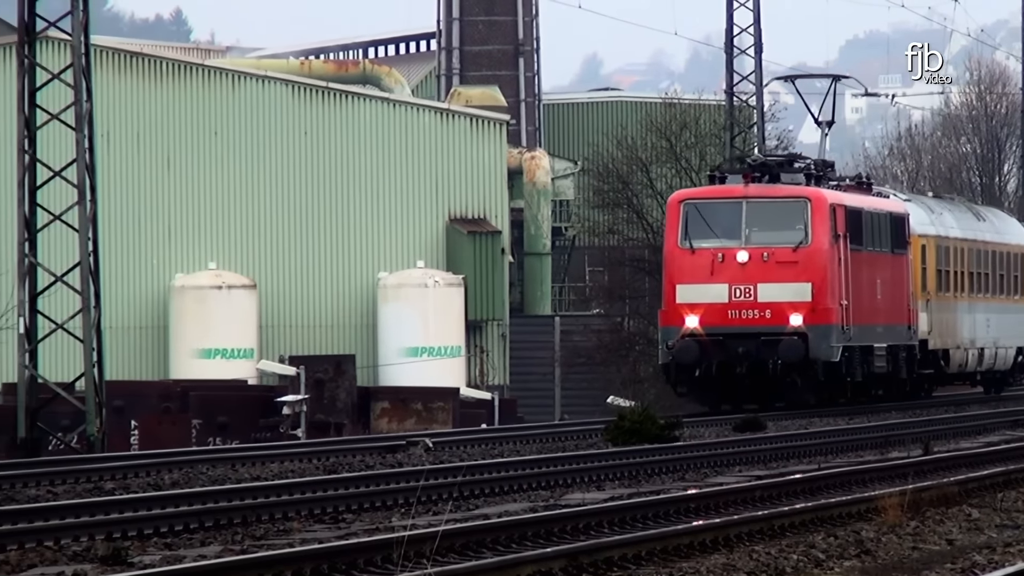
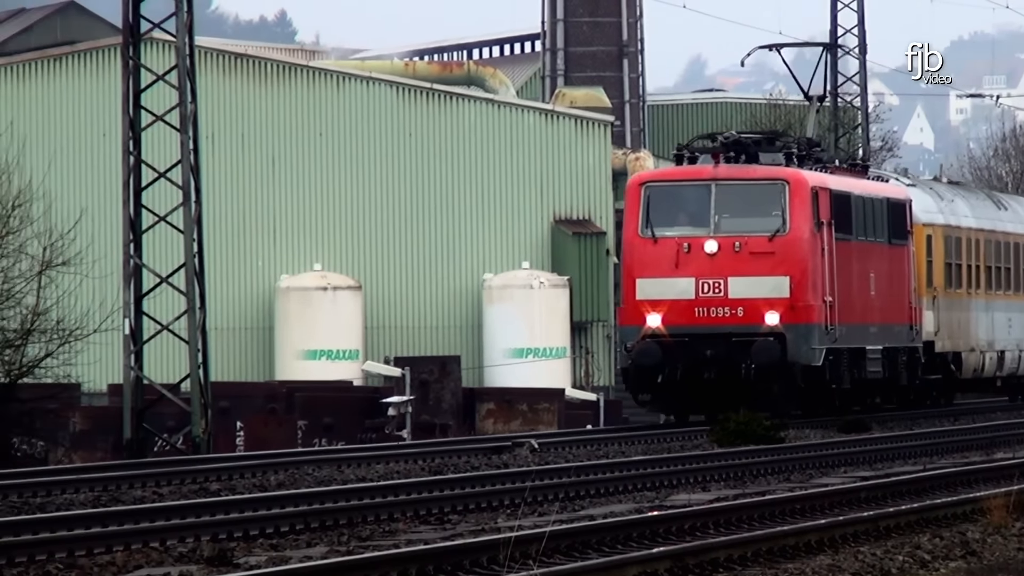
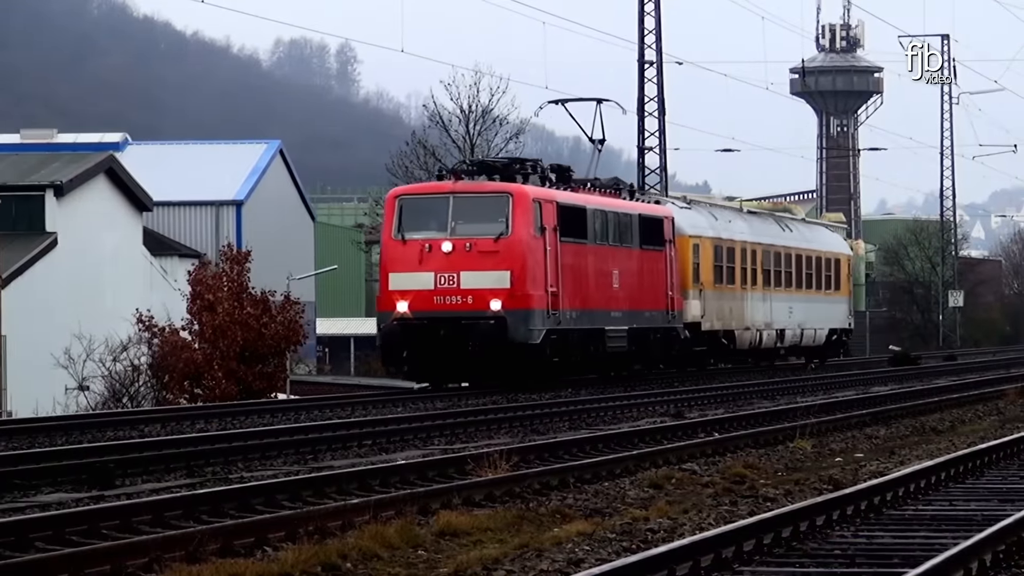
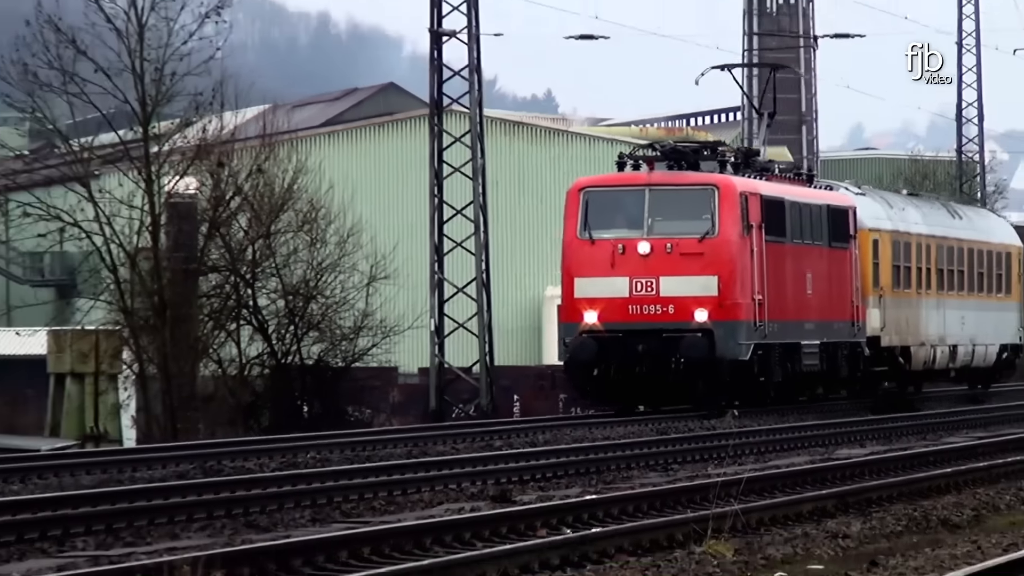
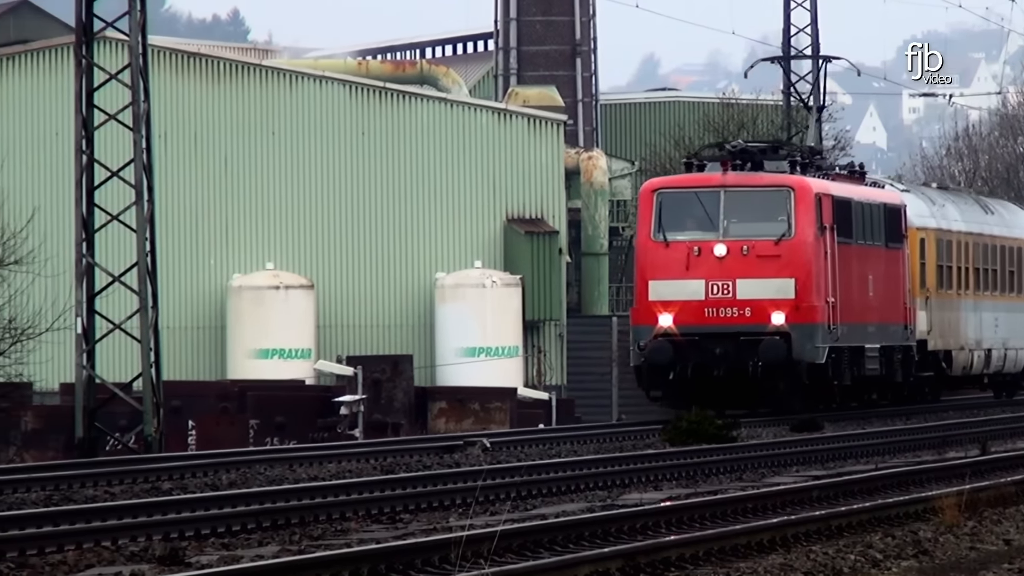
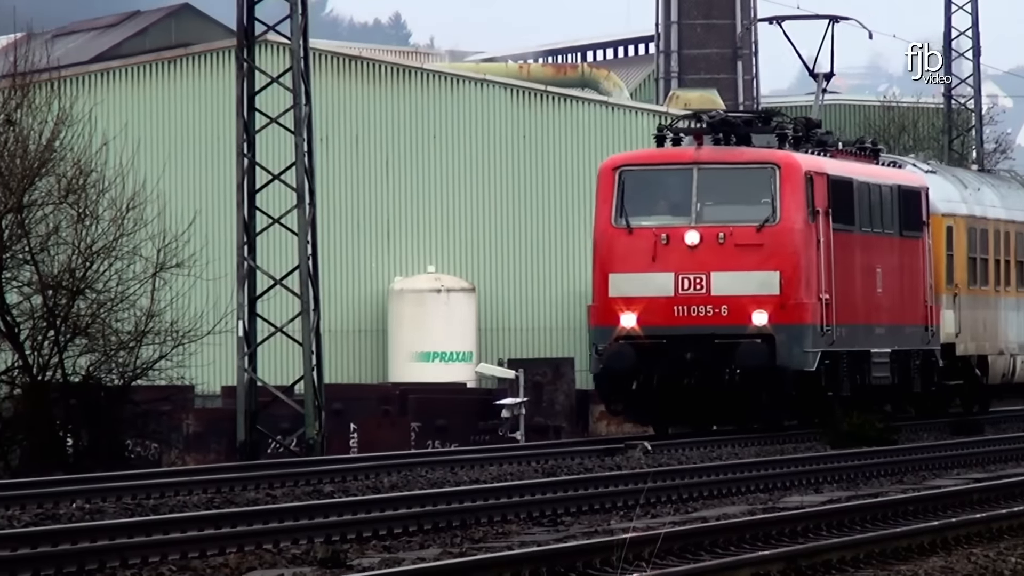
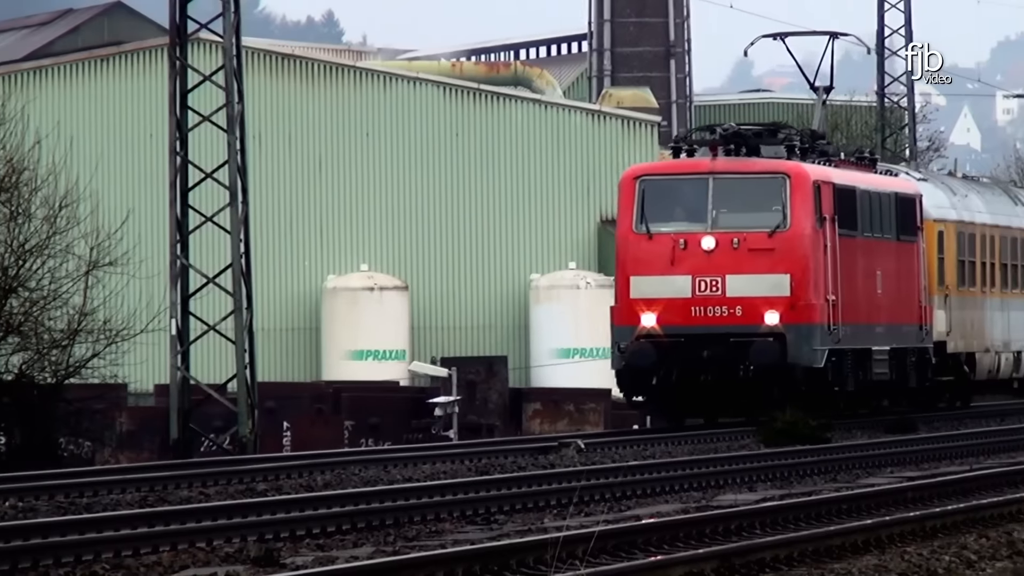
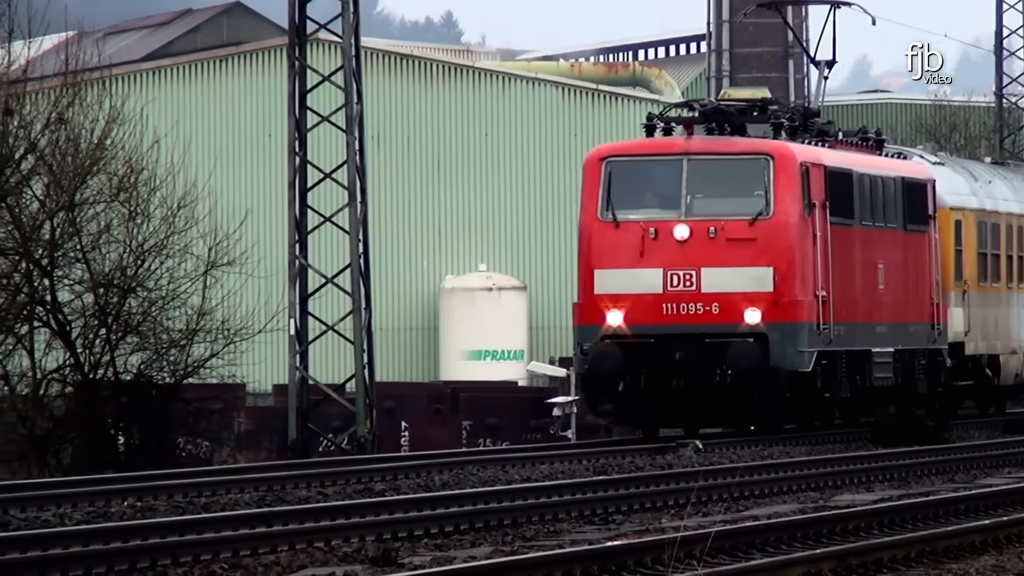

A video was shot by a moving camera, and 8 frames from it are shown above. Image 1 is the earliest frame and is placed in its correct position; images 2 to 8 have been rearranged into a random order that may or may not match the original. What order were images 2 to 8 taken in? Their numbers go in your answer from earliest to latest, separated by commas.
5, 2, 7, 6, 8, 4, 3
